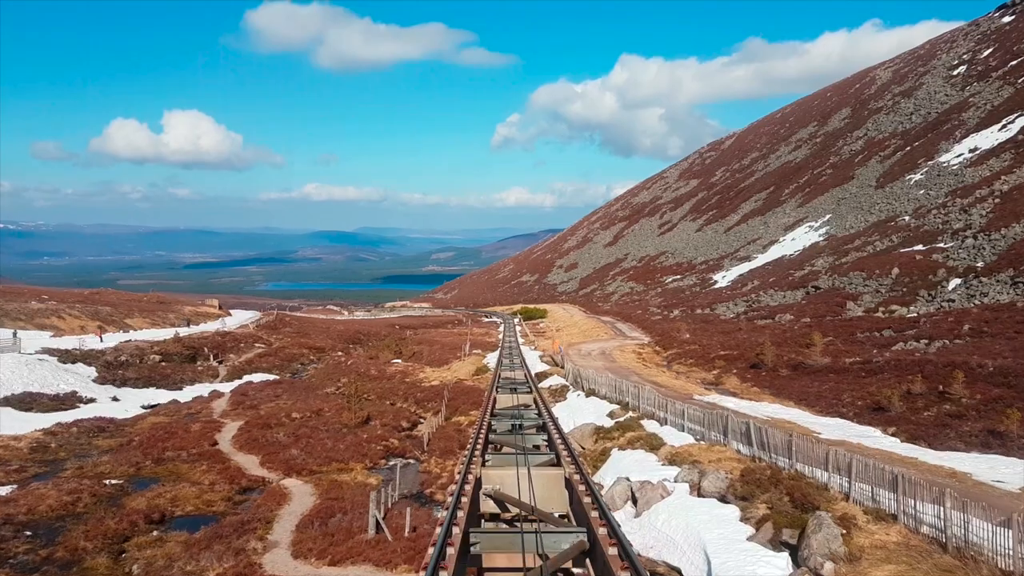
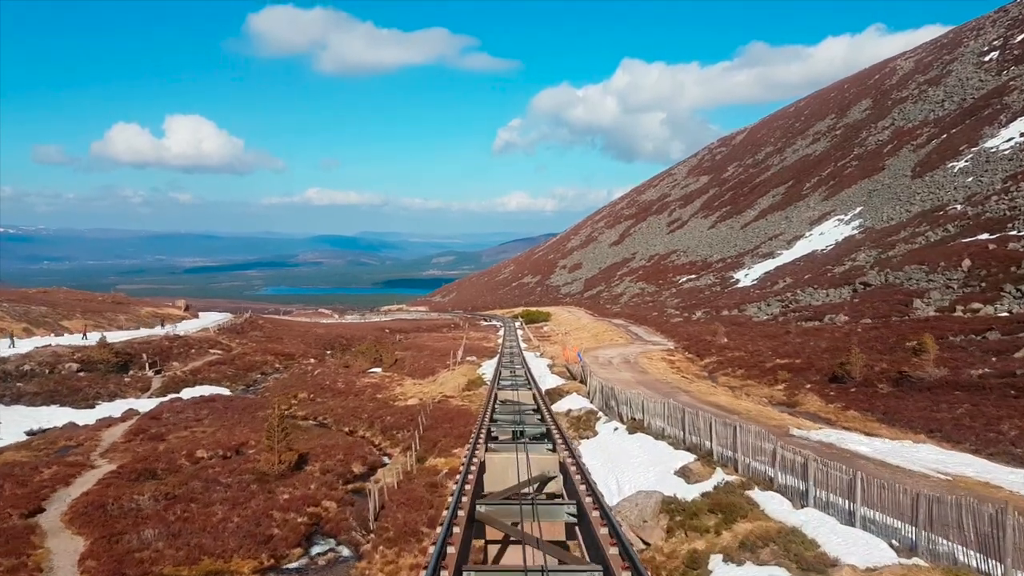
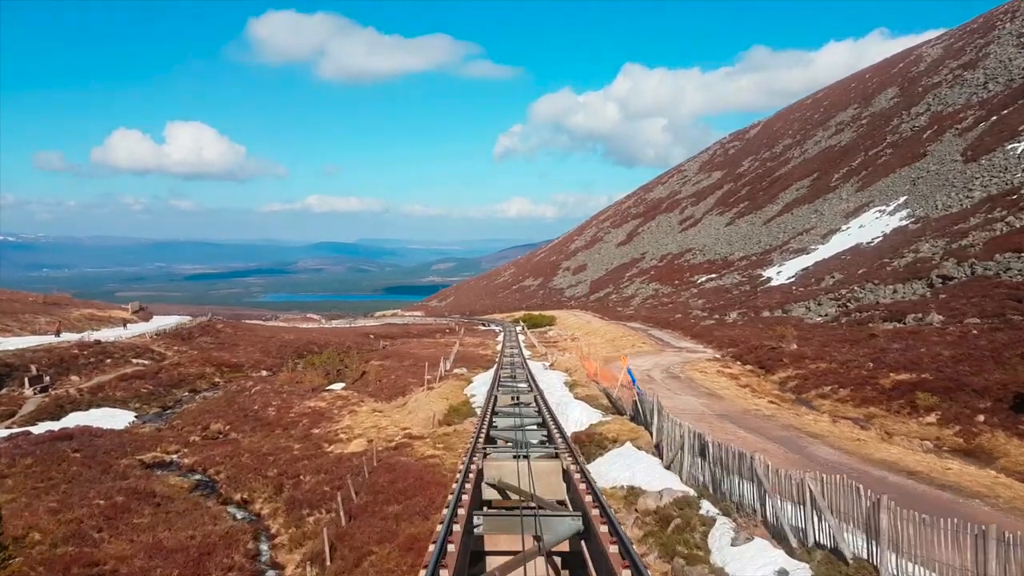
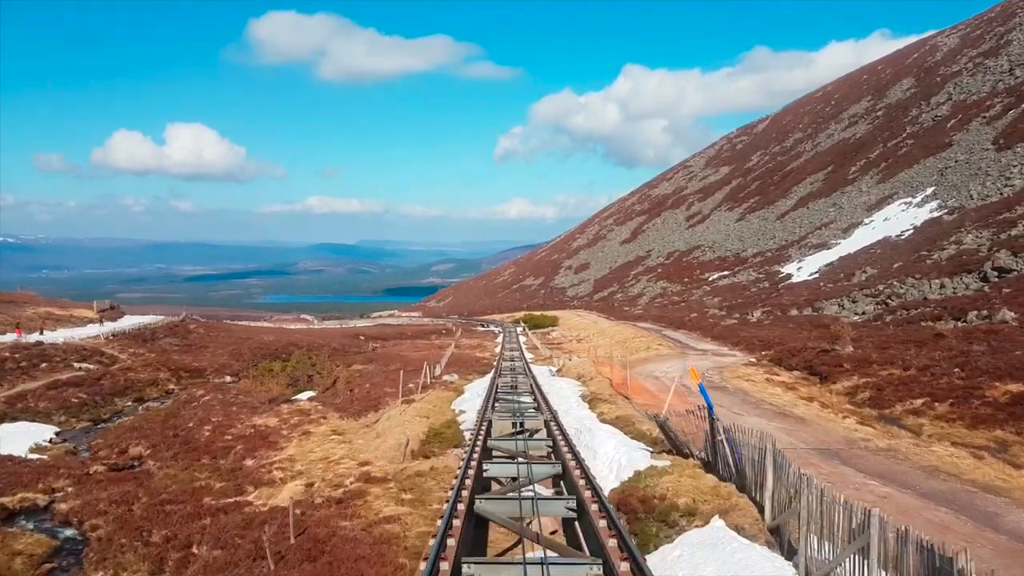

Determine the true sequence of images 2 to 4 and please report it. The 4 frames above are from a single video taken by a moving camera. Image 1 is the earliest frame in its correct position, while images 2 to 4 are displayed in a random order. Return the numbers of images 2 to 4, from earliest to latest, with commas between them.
2, 3, 4
